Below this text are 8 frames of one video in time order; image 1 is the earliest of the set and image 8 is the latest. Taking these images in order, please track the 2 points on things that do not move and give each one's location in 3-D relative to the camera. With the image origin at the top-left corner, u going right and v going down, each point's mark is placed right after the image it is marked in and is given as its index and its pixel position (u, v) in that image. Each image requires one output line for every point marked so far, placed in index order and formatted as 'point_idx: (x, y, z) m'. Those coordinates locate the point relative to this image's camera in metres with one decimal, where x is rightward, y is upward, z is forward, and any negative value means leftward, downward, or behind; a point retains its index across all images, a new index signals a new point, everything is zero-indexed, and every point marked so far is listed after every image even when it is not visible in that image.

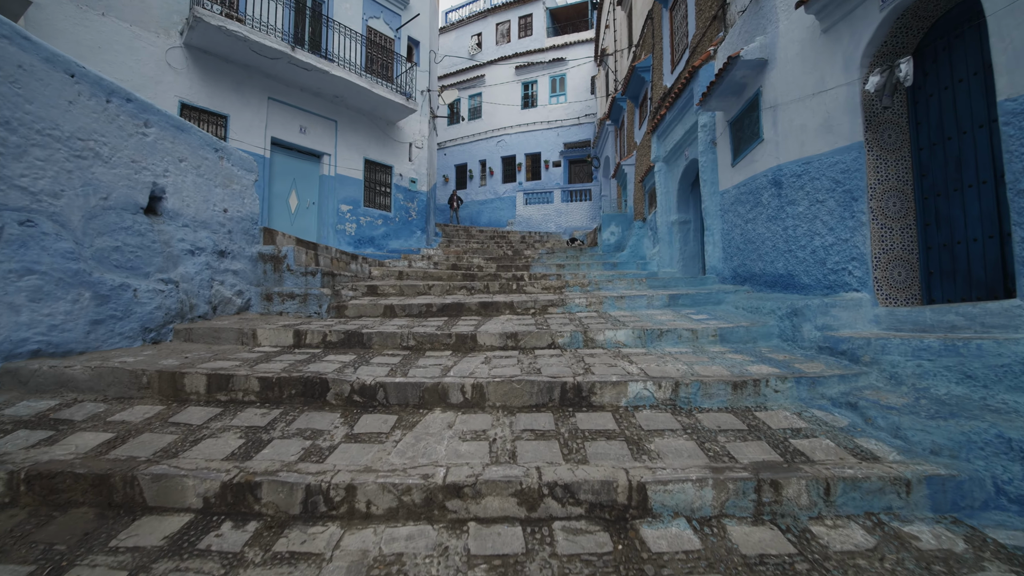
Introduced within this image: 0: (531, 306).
0: (+0.2, -0.2, +4.9) m
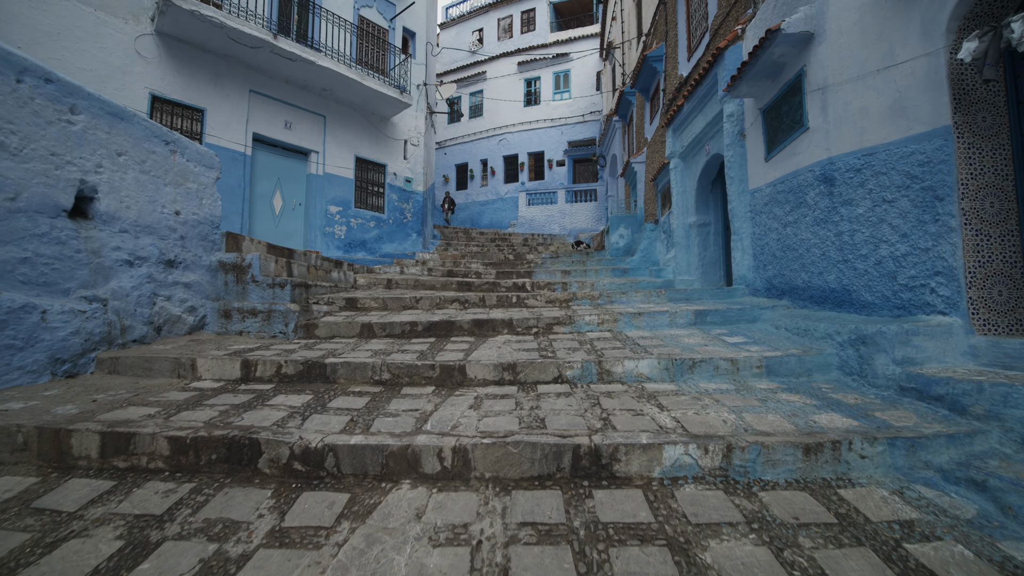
0: (+0.2, -0.3, +4.2) m
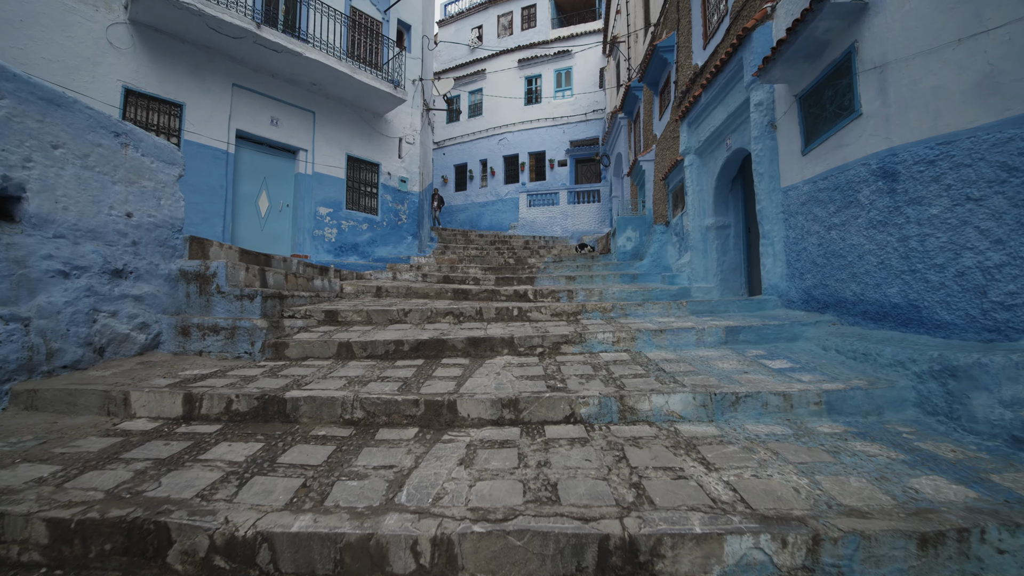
0: (+0.2, -0.5, +3.6) m
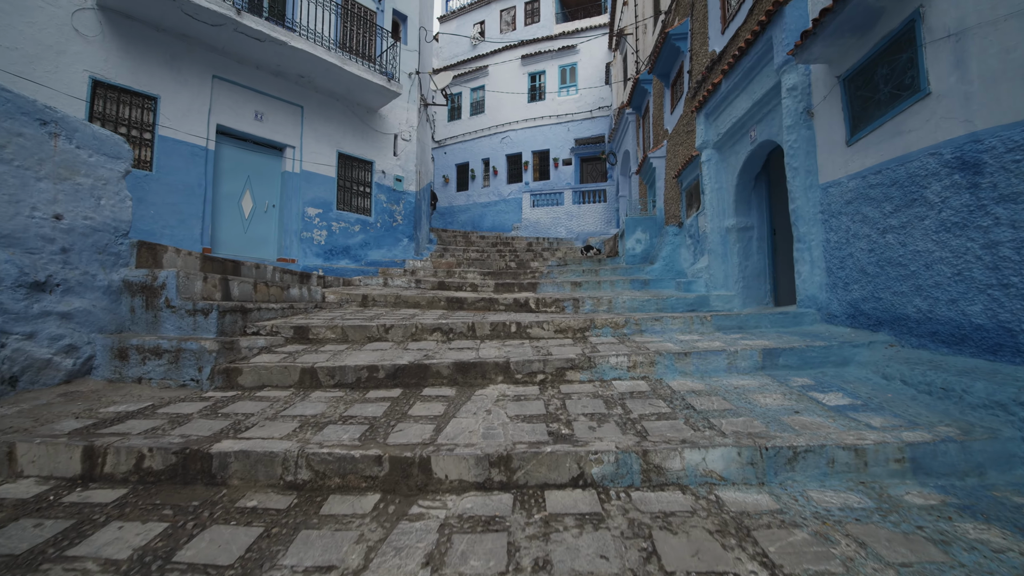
0: (+0.2, -0.6, +3.1) m
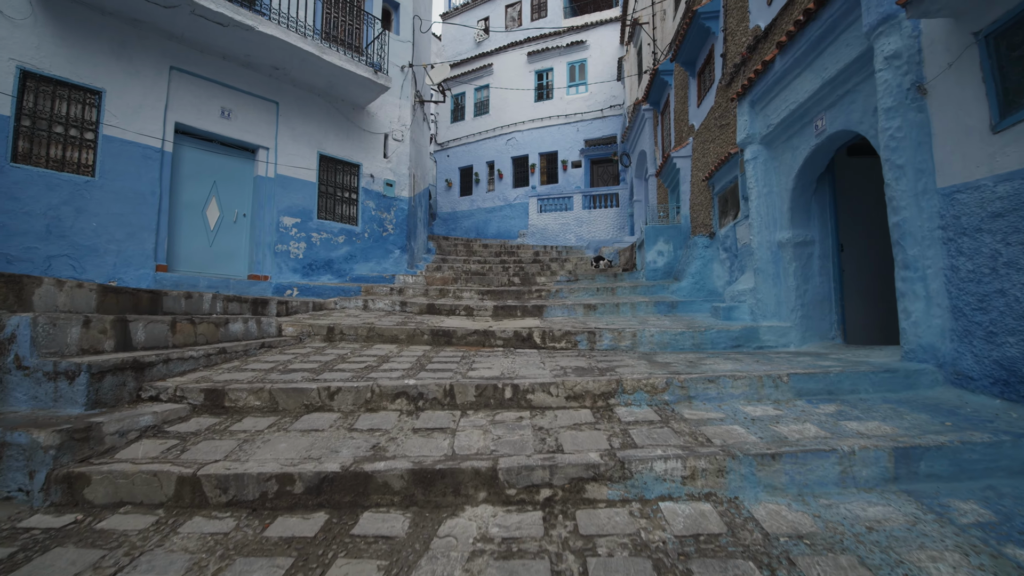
0: (+0.1, -0.8, +2.0) m
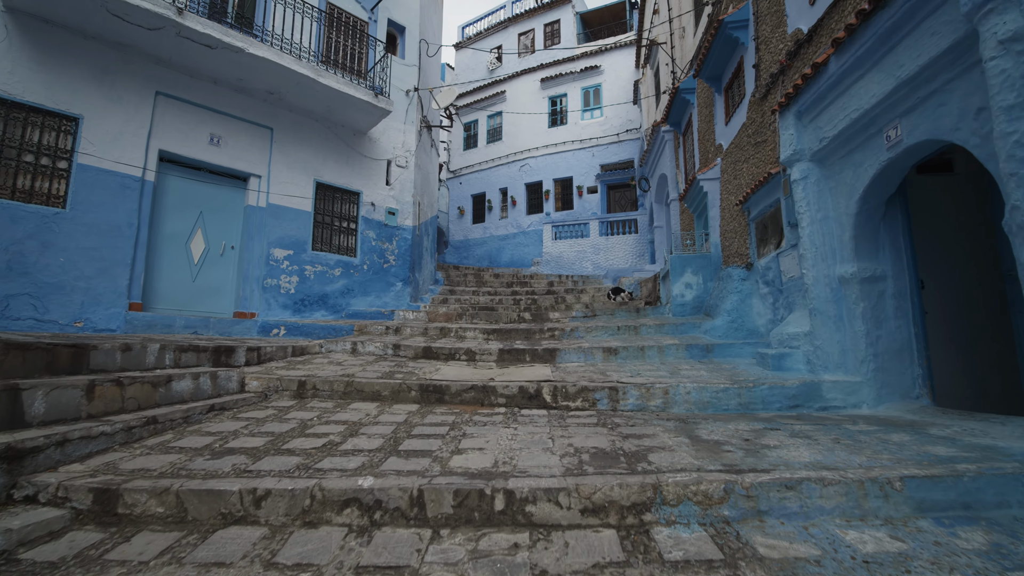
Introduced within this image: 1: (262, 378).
0: (+0.1, -1.1, +1.2) m
1: (-2.2, -0.8, +3.9) m
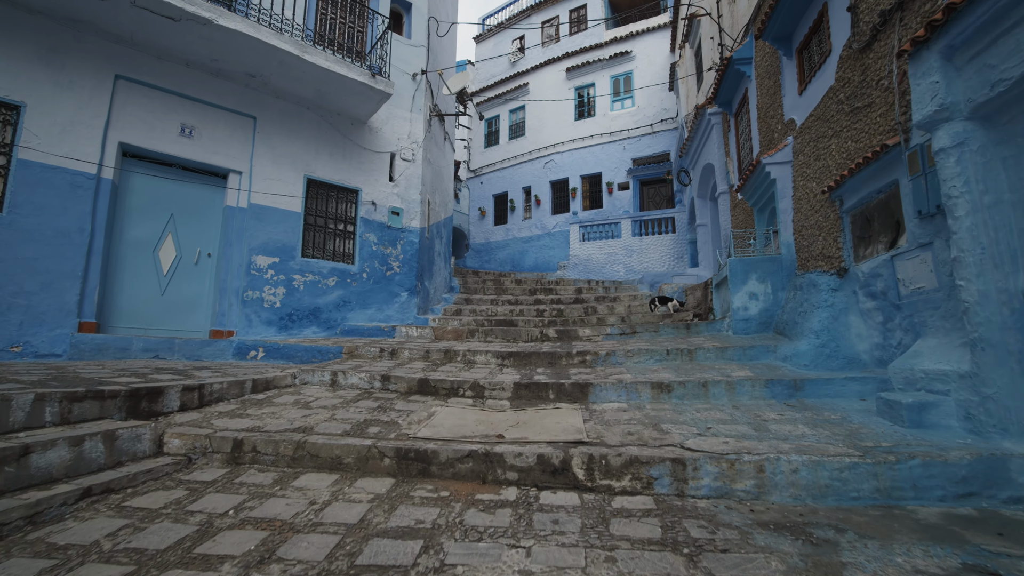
0: (0.0, -1.2, 0.0) m
1: (-2.1, -0.9, +2.9) m
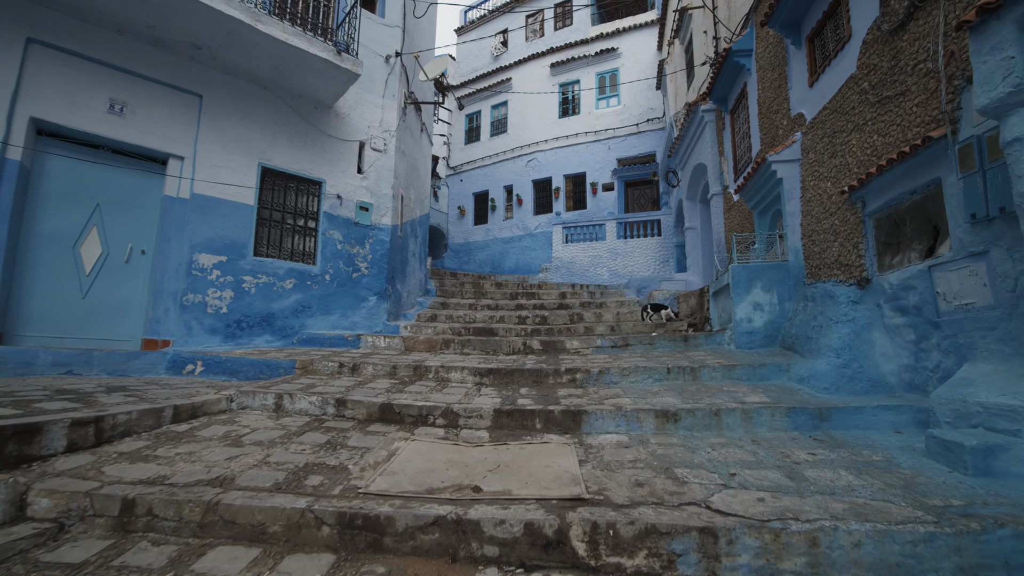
0: (0.0, -1.3, -0.6) m
1: (-2.2, -1.0, +2.2) m
